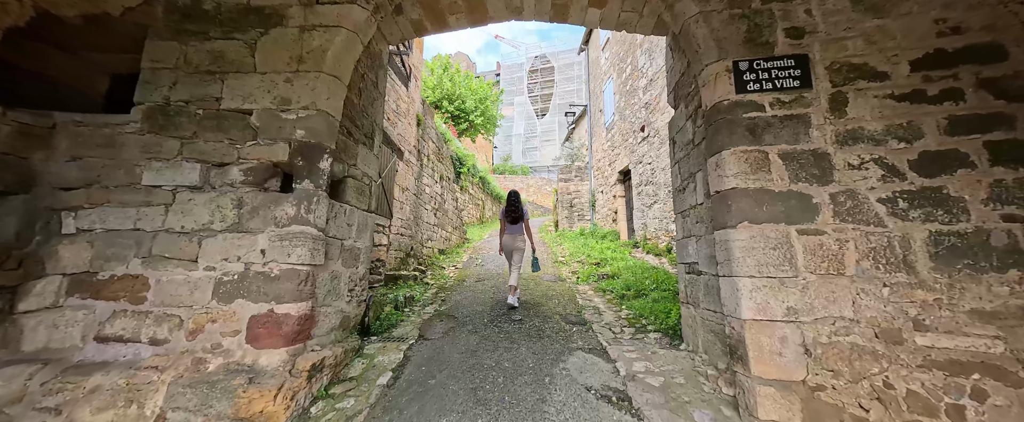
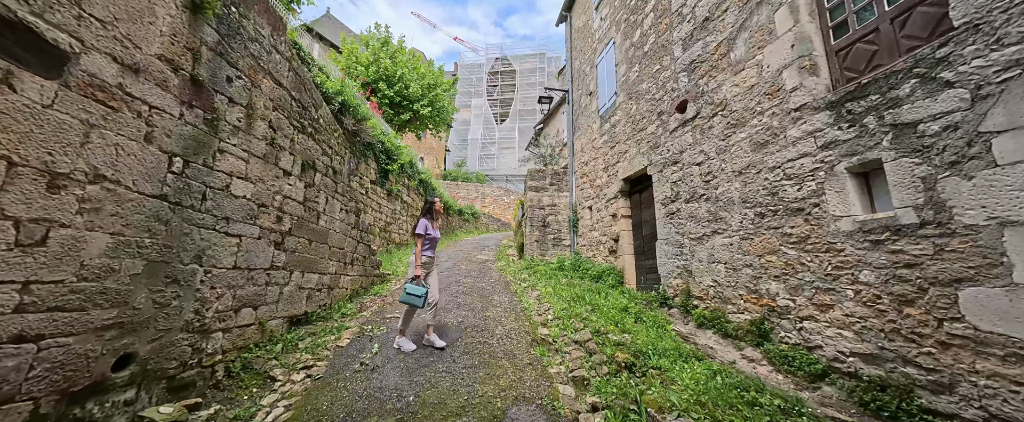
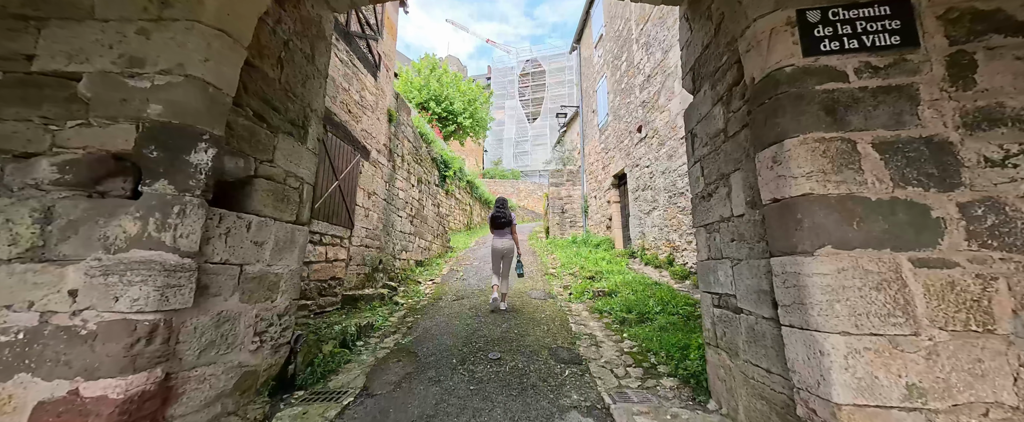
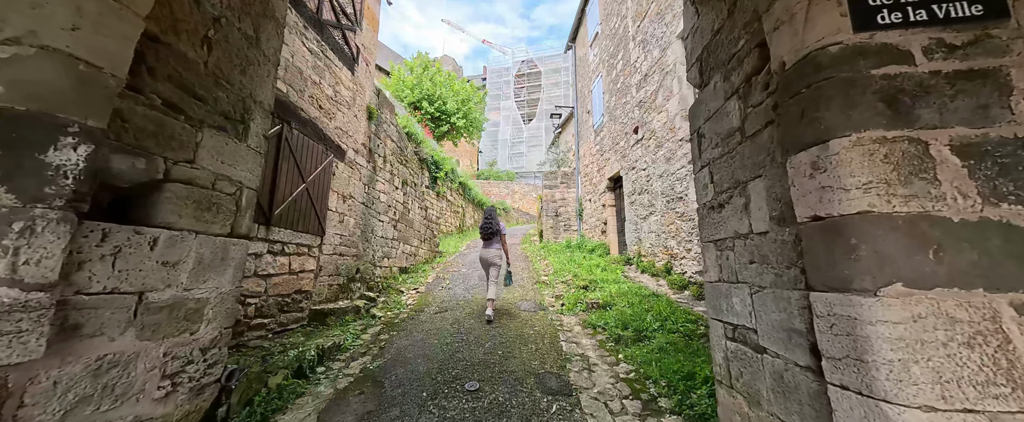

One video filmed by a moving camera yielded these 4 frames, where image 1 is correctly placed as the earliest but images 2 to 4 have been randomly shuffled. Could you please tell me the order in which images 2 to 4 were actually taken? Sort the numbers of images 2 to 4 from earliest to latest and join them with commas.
3, 4, 2
